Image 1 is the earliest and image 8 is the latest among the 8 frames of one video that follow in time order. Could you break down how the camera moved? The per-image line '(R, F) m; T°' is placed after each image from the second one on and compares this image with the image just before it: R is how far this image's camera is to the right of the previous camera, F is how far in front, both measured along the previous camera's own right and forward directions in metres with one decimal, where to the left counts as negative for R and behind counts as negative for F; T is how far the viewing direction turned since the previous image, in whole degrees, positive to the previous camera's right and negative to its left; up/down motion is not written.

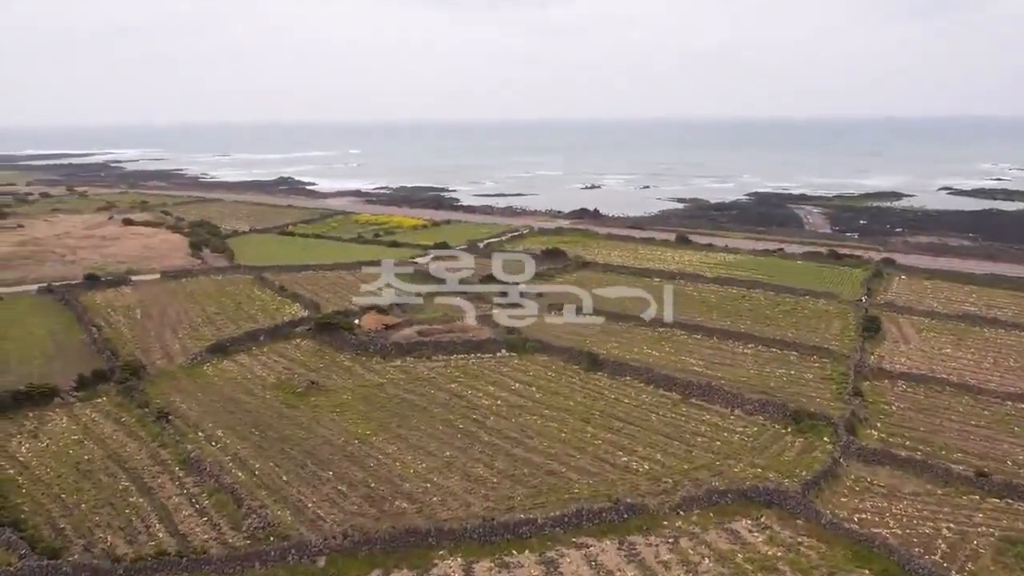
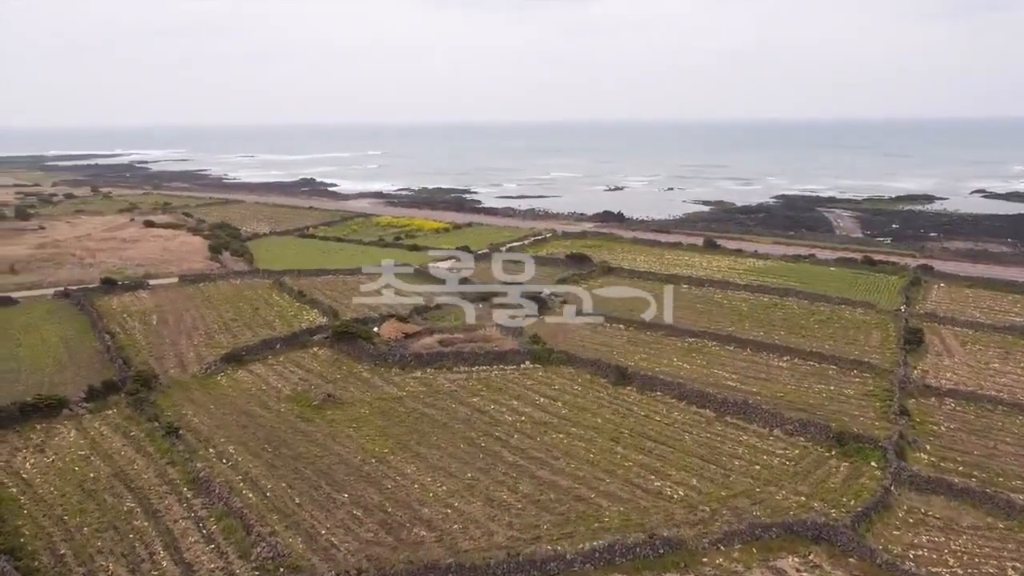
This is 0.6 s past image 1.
(-0.1, +0.8) m; -2°
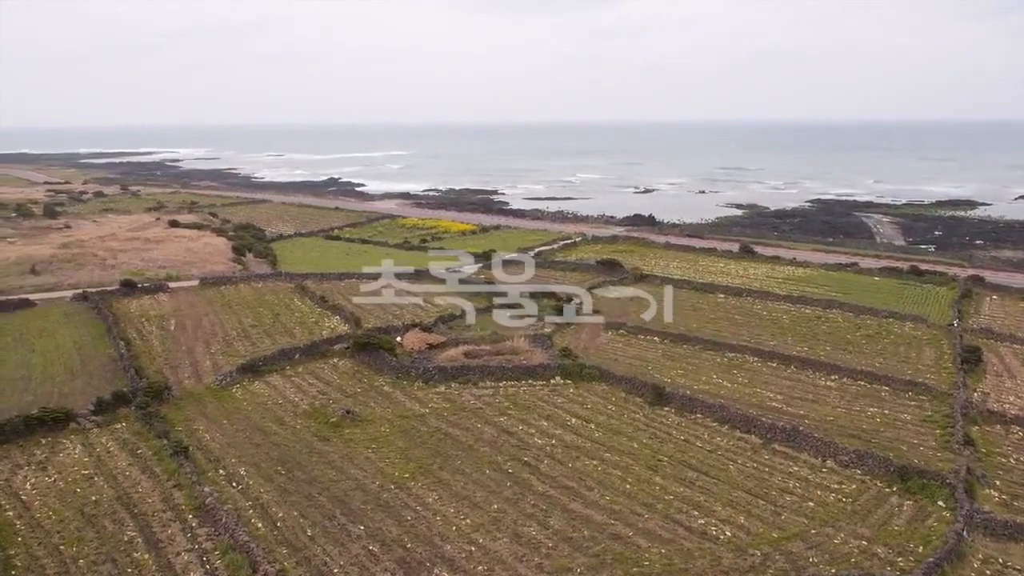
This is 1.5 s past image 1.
(-0.1, +1.1) m; -2°
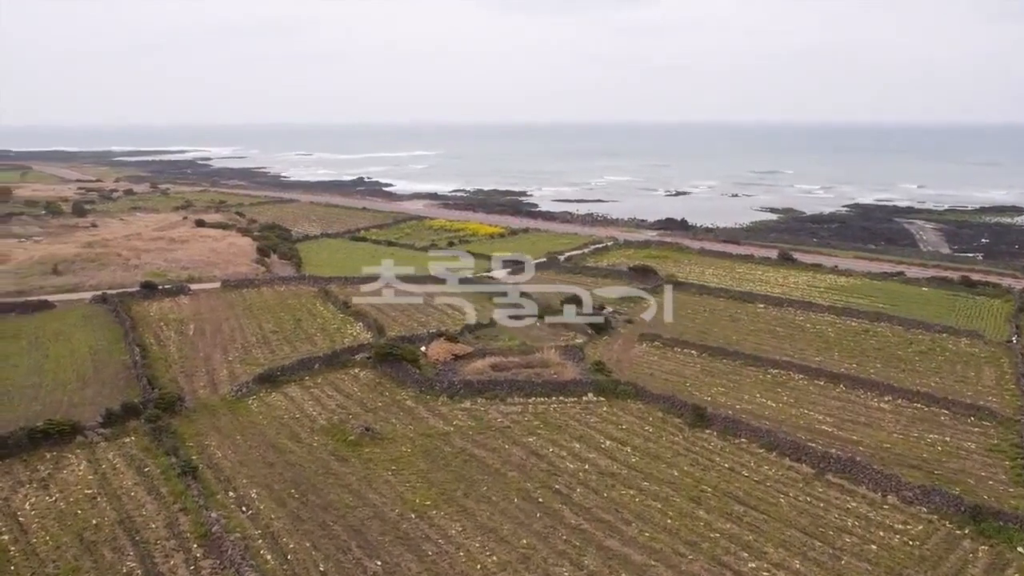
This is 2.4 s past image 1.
(-0.1, +1.0) m; -2°
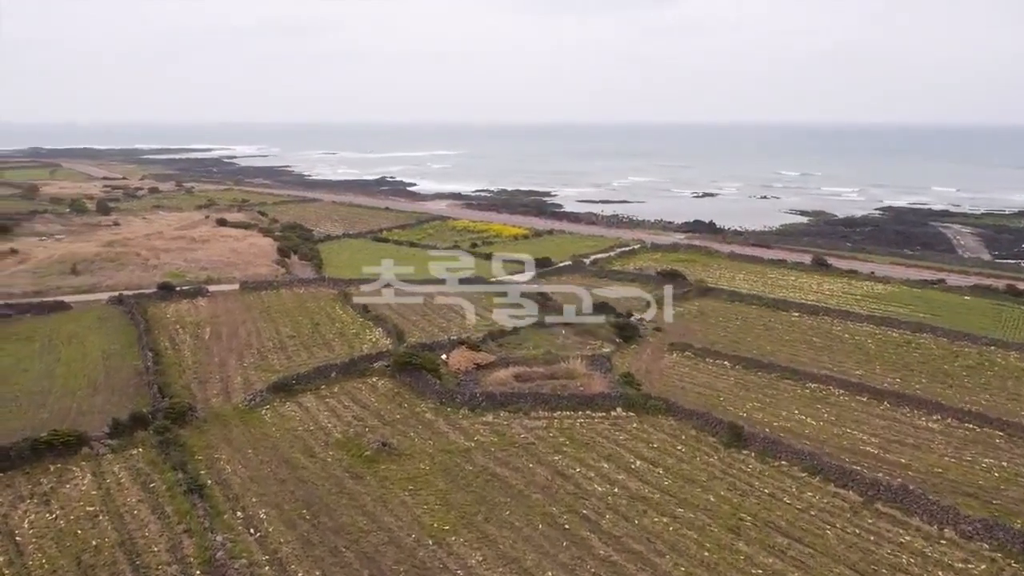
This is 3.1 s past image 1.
(-0.1, +0.8) m; -2°
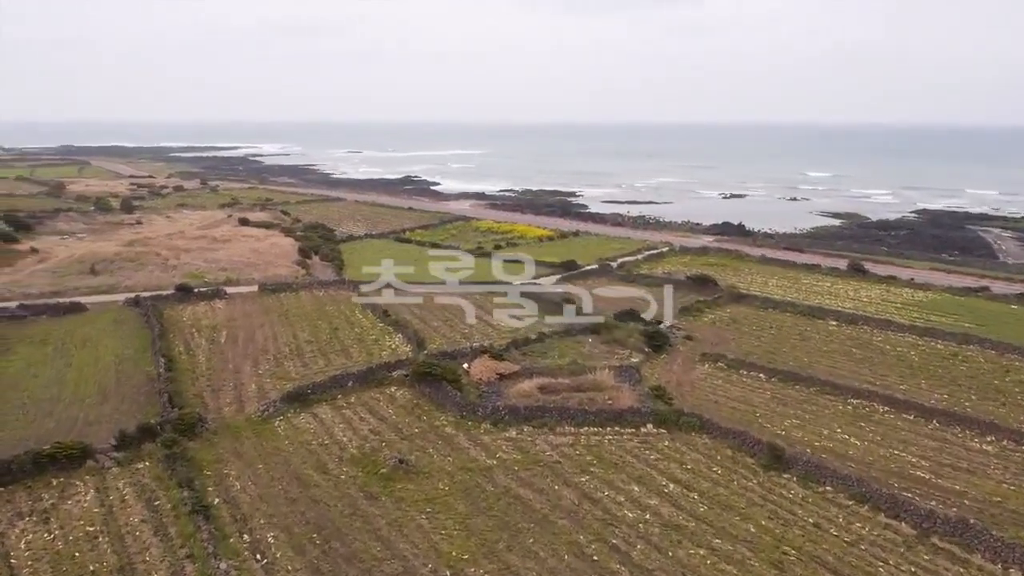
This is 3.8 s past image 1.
(0.0, +0.8) m; -2°
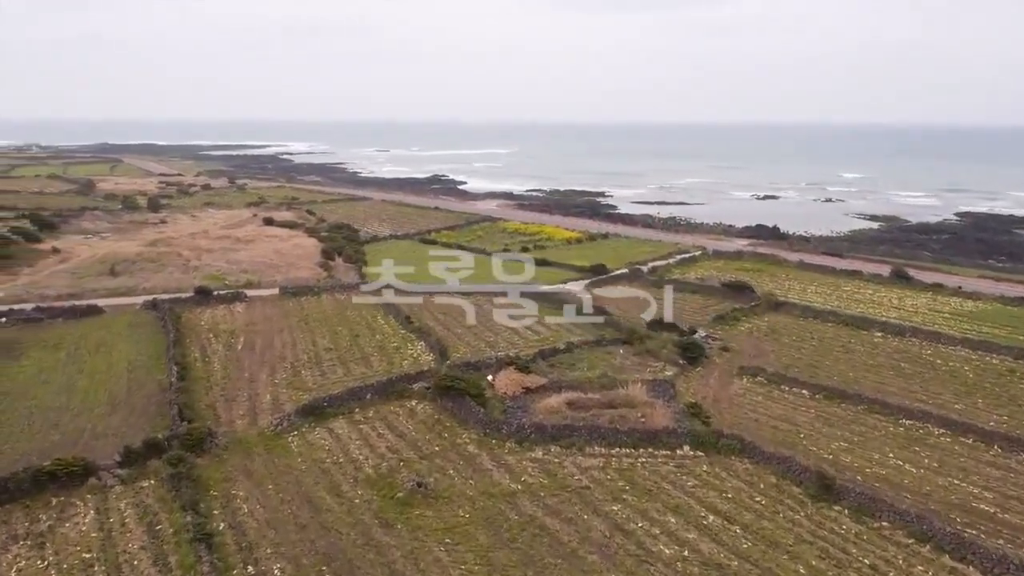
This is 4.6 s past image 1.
(0.0, +1.0) m; -2°
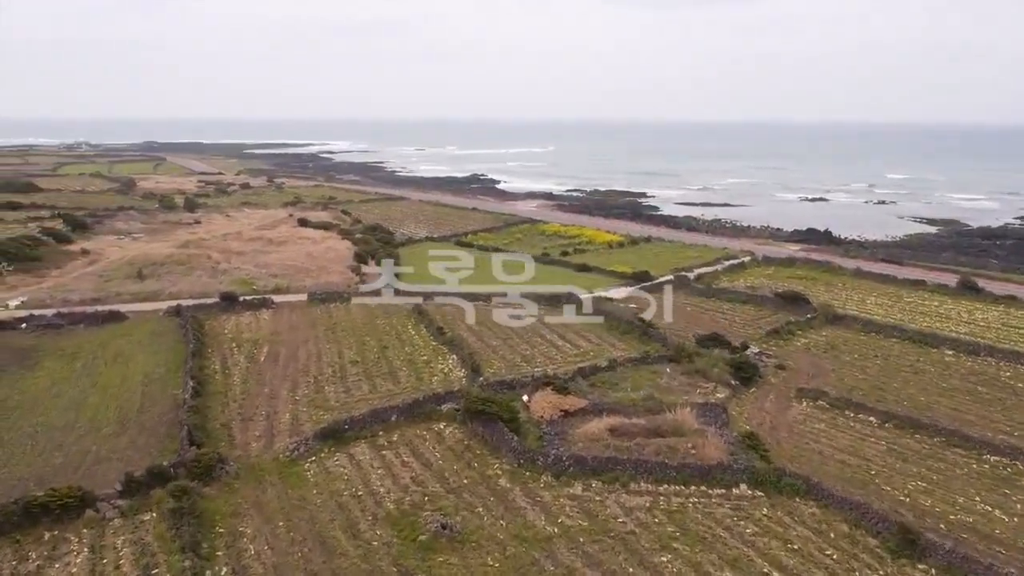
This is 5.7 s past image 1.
(0.0, +1.4) m; -3°
